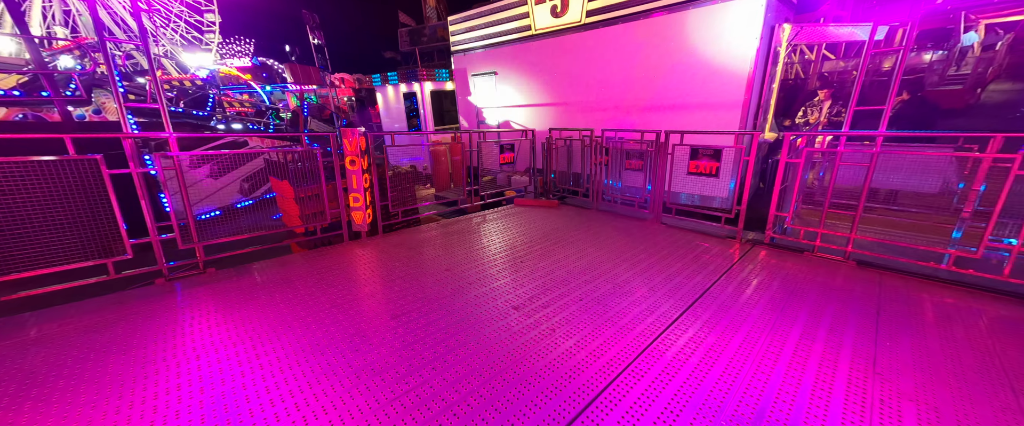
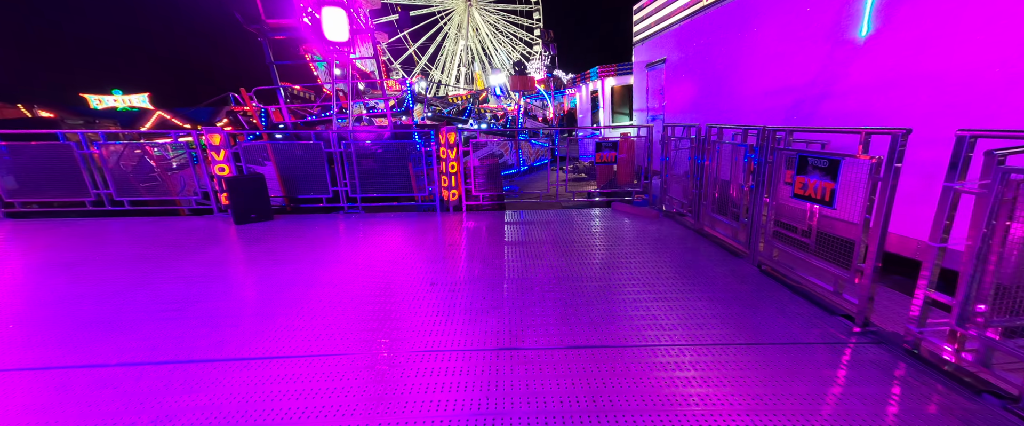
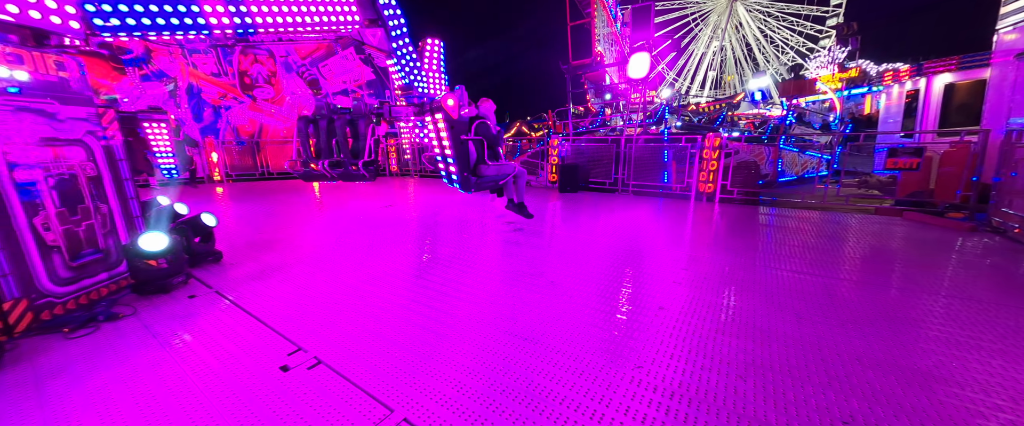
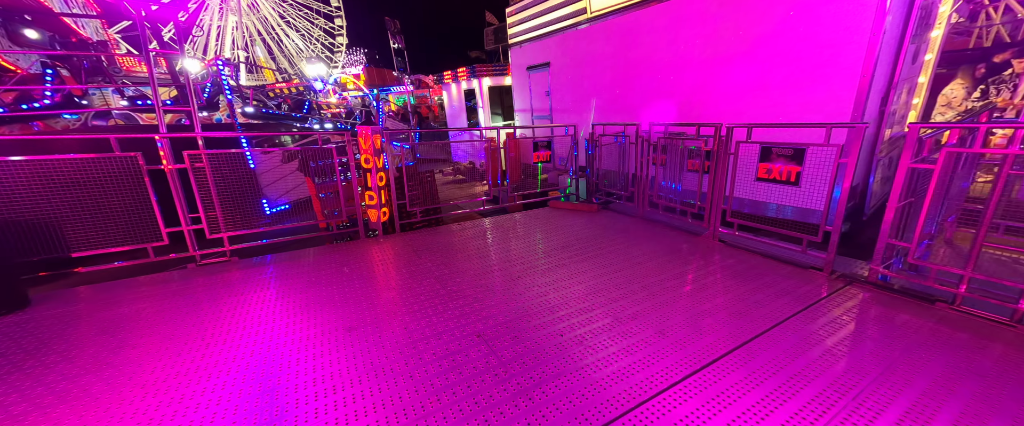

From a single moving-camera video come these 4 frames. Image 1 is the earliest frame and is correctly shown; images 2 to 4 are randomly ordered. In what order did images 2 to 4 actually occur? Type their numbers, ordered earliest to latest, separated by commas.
4, 2, 3
